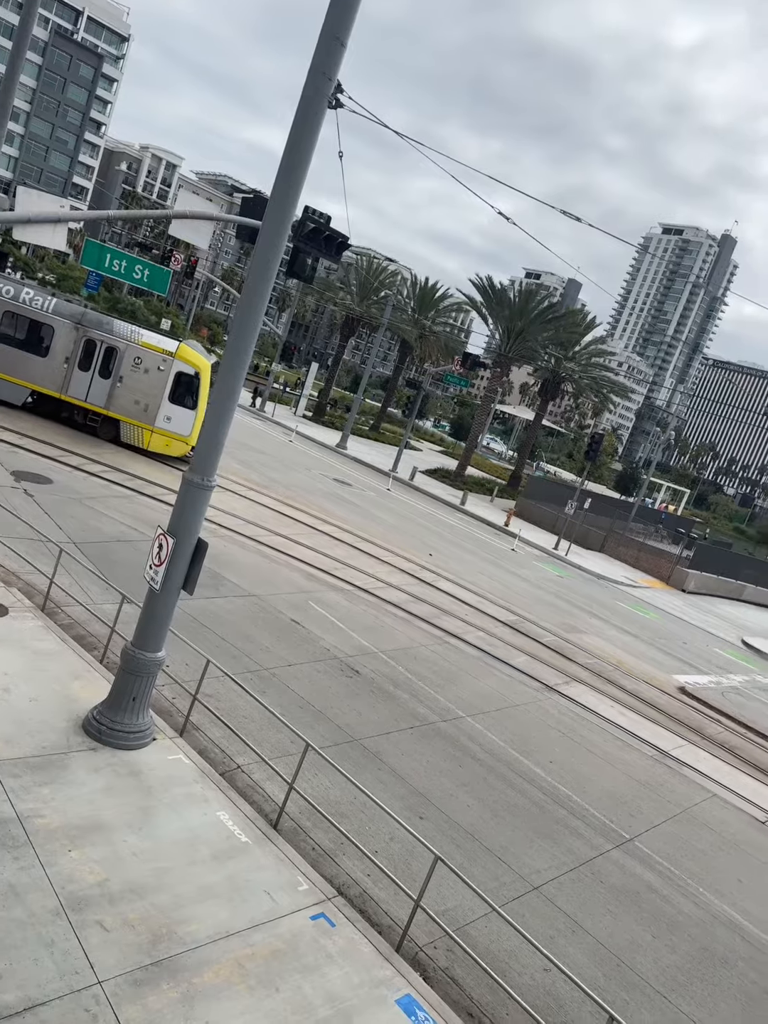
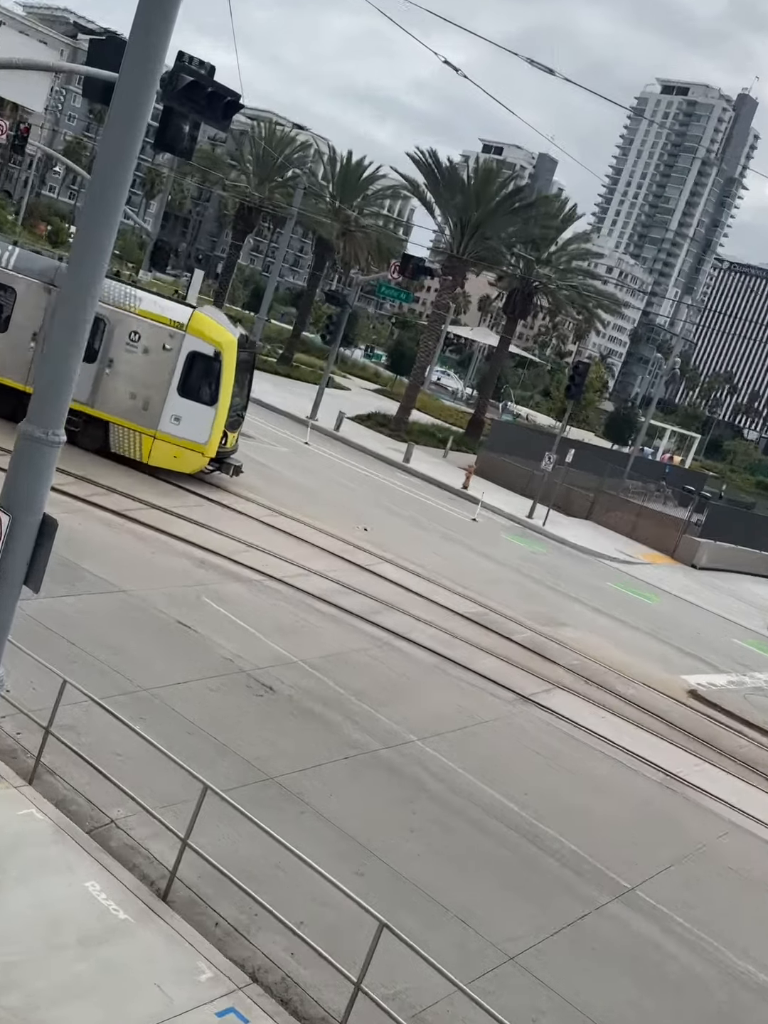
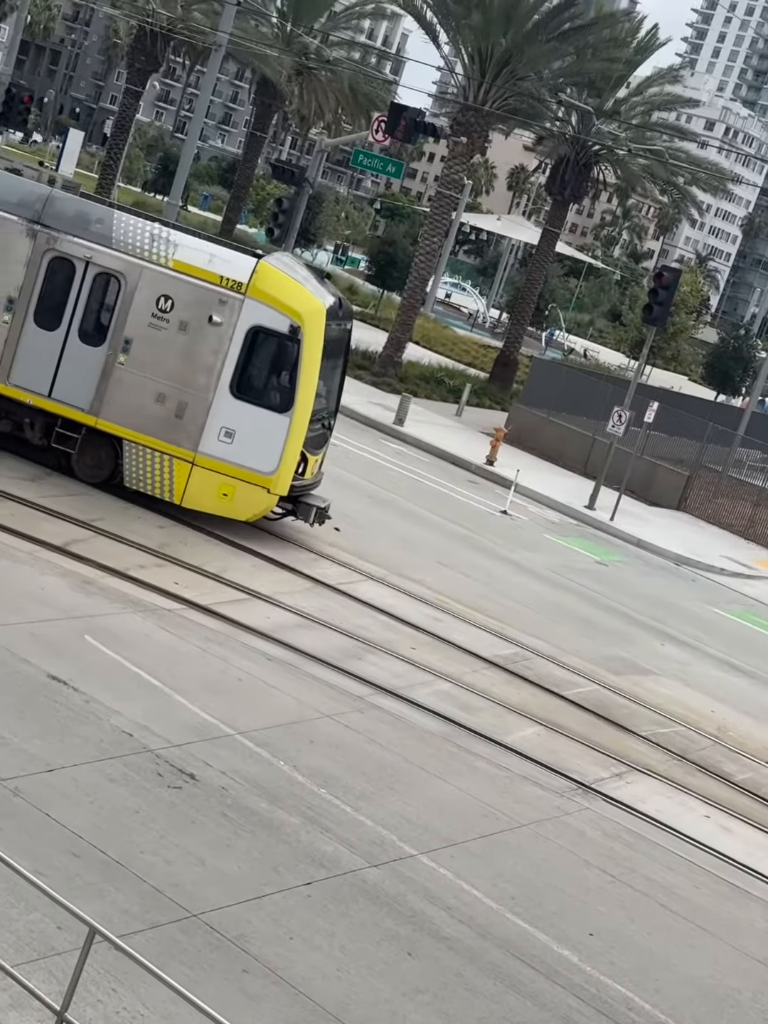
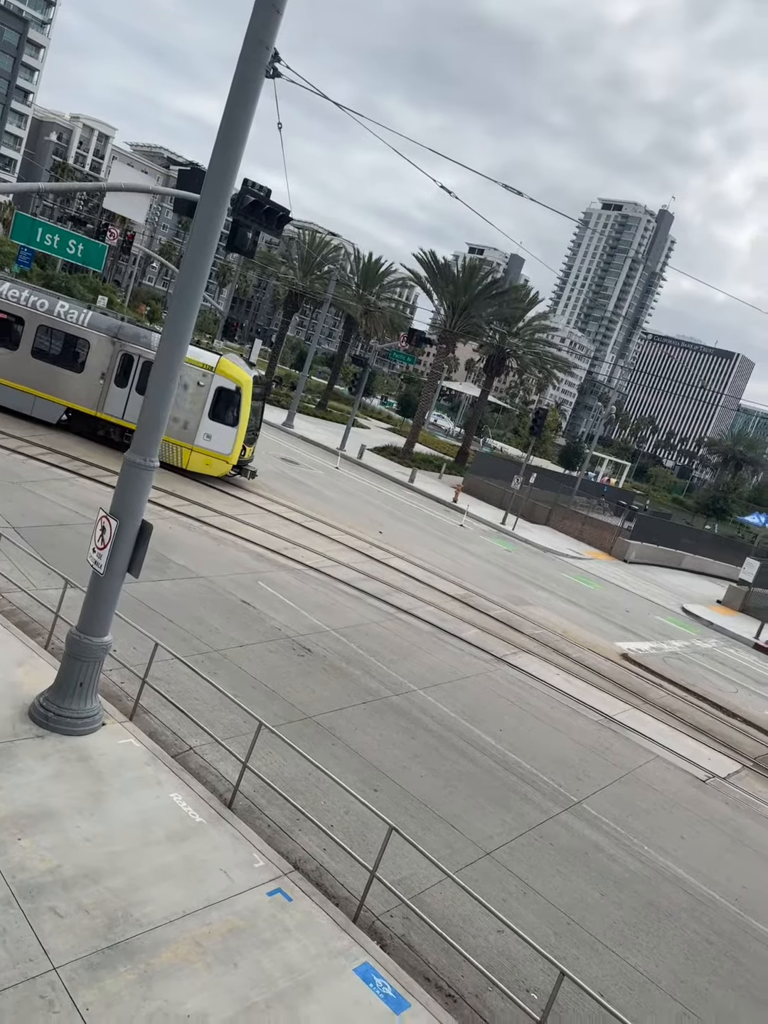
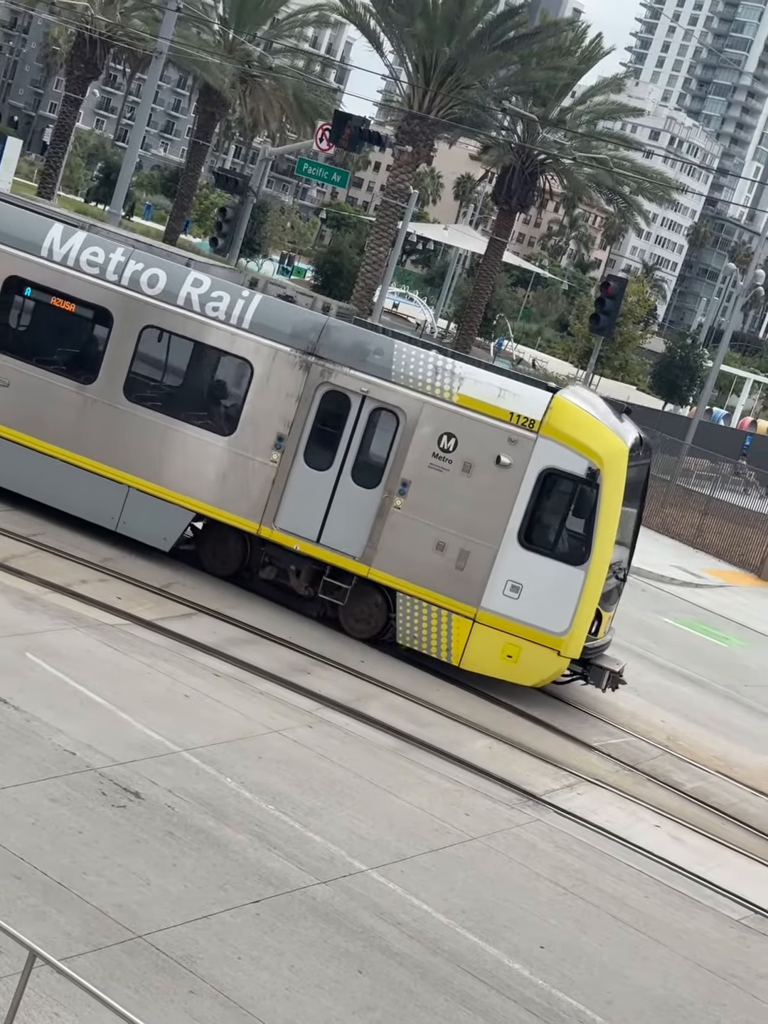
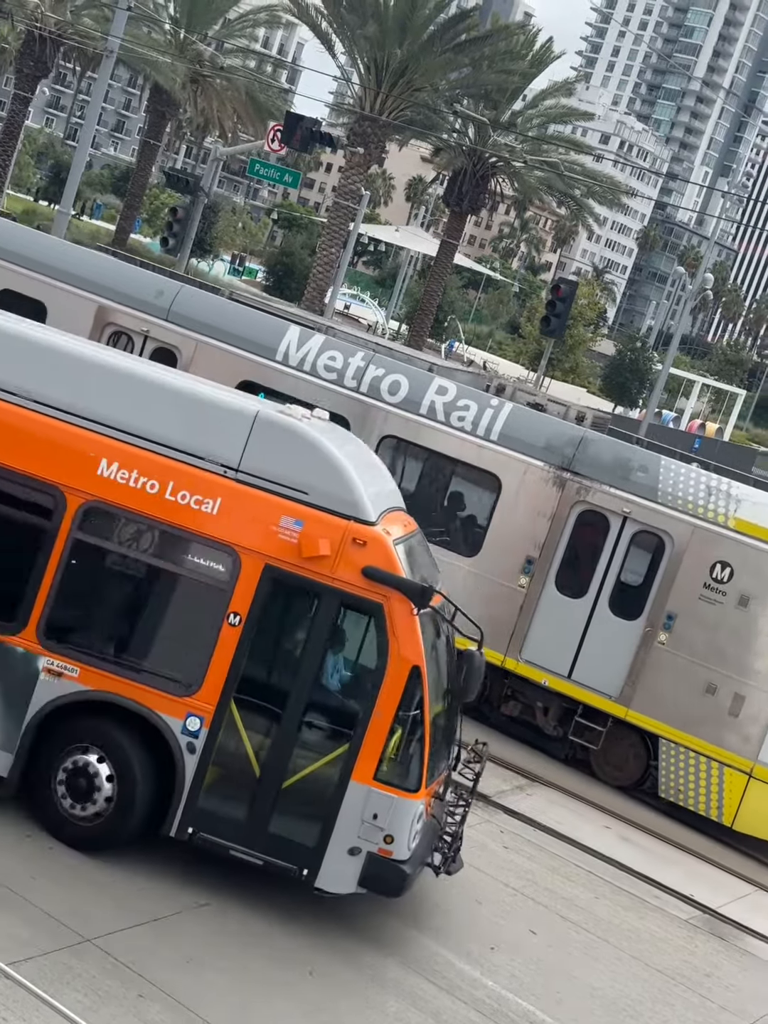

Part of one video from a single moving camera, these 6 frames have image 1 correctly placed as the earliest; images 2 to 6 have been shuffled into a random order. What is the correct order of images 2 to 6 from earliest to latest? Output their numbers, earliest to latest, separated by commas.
4, 2, 3, 5, 6
